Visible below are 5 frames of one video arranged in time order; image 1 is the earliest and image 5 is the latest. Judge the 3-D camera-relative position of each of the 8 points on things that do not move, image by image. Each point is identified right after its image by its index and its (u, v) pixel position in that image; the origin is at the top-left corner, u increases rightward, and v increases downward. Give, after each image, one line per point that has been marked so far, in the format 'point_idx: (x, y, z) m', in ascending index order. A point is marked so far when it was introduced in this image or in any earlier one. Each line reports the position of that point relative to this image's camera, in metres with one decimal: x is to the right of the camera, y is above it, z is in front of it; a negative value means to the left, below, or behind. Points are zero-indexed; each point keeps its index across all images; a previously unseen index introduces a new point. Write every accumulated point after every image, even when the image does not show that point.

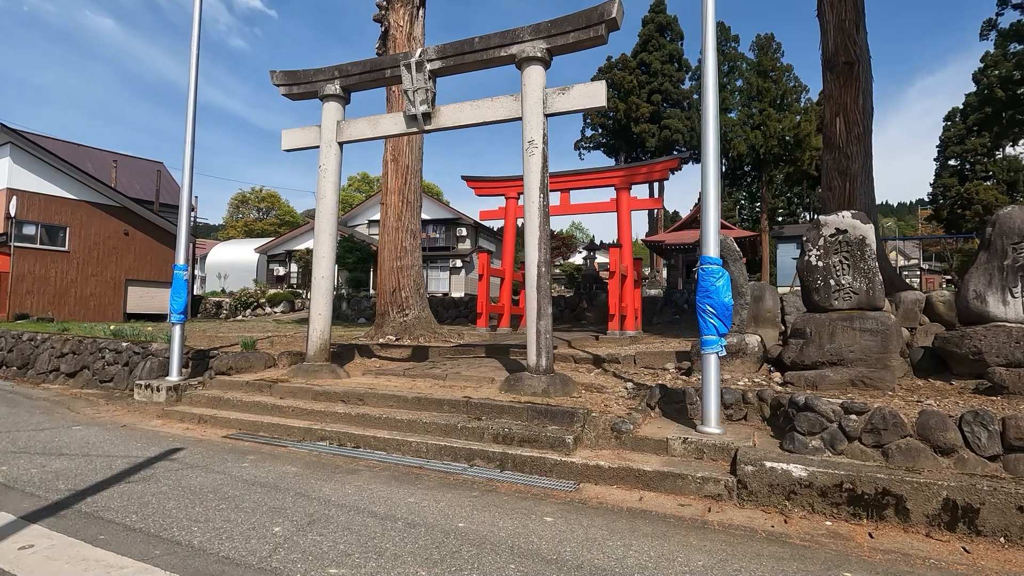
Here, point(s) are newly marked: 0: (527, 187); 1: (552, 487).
0: (+0.2, +1.1, +6.0) m
1: (+0.3, -1.5, +4.1) m
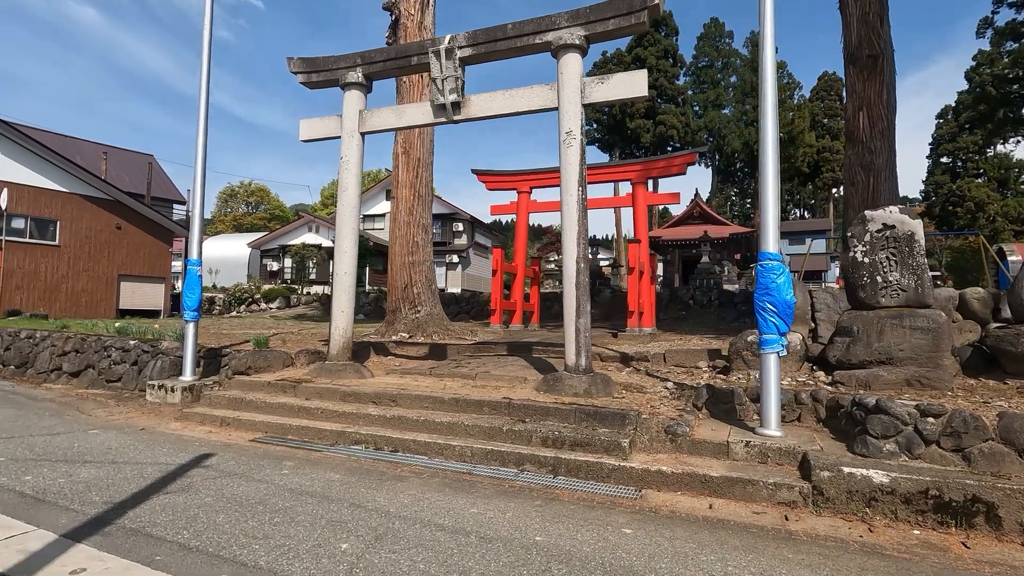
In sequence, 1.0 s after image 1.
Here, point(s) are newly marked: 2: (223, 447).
0: (+0.5, +1.1, +5.8) m
1: (+0.7, -1.4, +3.9) m
2: (-2.5, -1.4, +4.9) m
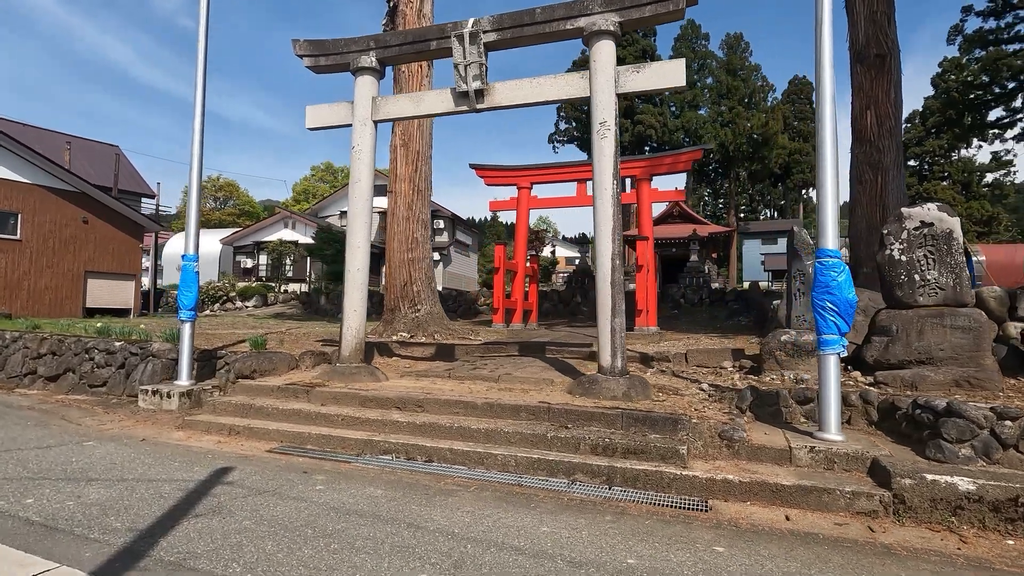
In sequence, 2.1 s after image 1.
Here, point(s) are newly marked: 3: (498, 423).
0: (+0.8, +1.1, +5.5) m
1: (+1.1, -1.4, +3.7) m
2: (-2.2, -1.4, +4.5) m
3: (-0.1, -1.2, +4.9) m
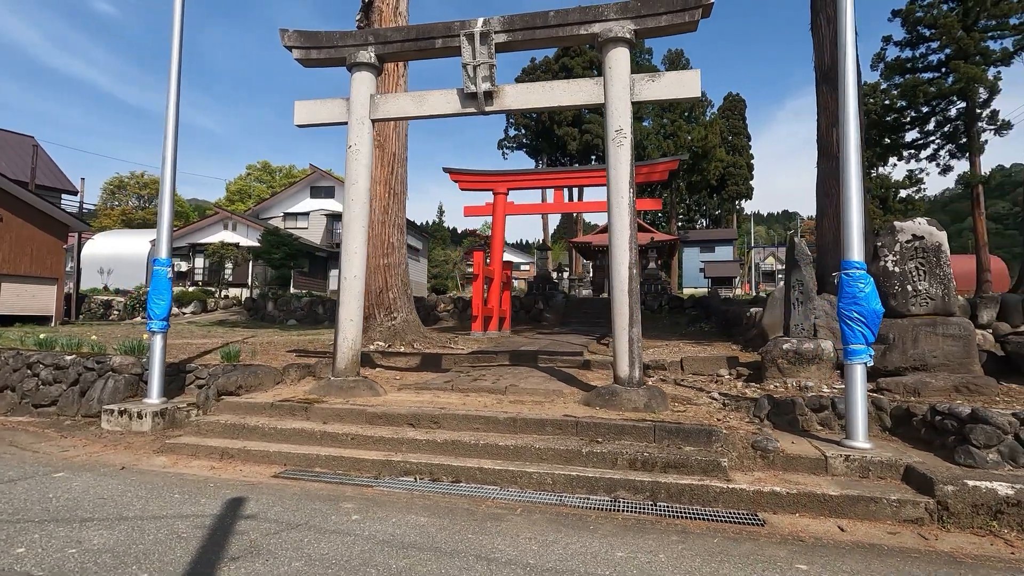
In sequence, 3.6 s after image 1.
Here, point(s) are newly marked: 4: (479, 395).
0: (+1.0, +1.0, +5.4) m
1: (+1.5, -1.5, +3.6) m
2: (-1.9, -1.4, +4.1) m
3: (+0.1, -1.2, +4.7) m
4: (-0.3, -1.1, +5.8) m
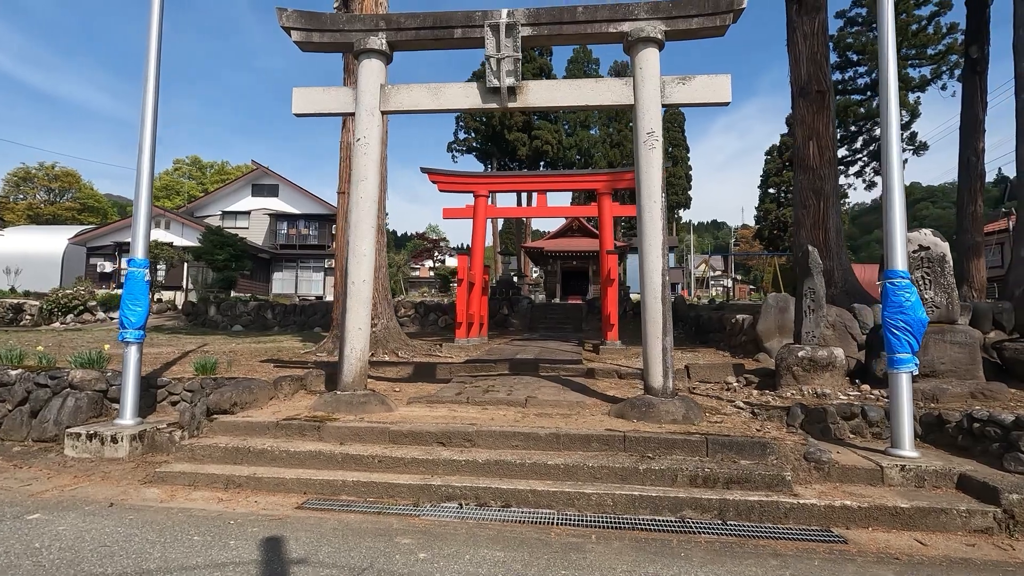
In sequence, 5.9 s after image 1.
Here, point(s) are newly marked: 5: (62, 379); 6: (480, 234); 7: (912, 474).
0: (+1.2, +1.0, +5.3) m
1: (+1.9, -1.6, +3.5) m
2: (-1.5, -1.5, +3.5) m
3: (+0.4, -1.3, +4.4) m
4: (-0.1, -1.2, +5.5) m
5: (-4.3, -0.9, +5.4) m
6: (-0.6, +1.0, +10.3) m
7: (+2.9, -1.4, +4.1) m
